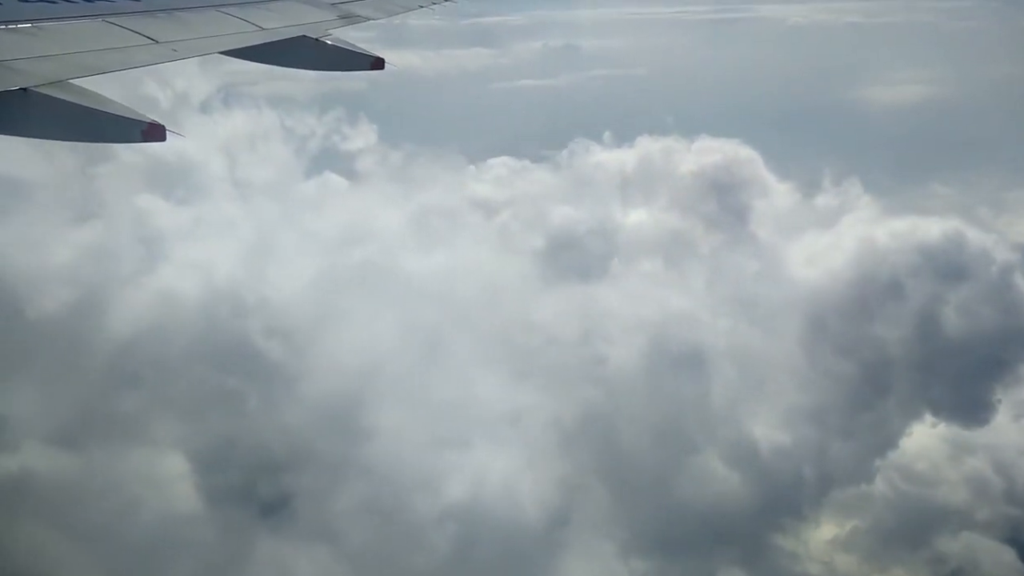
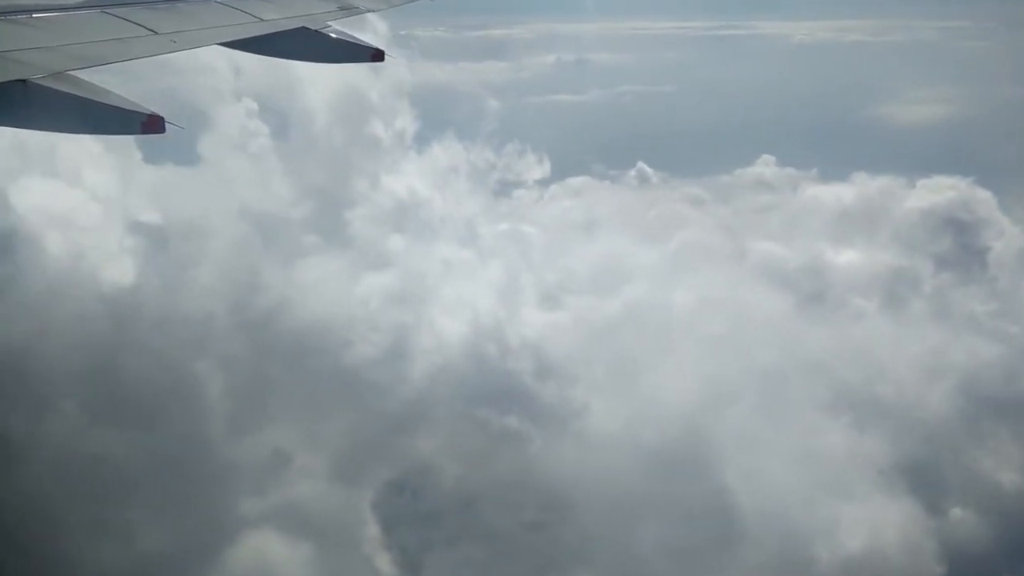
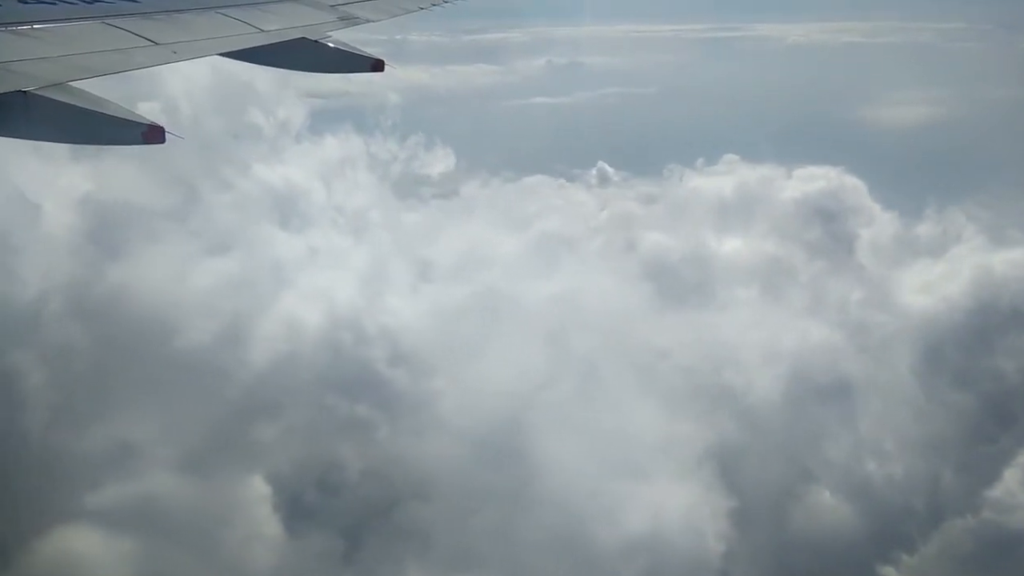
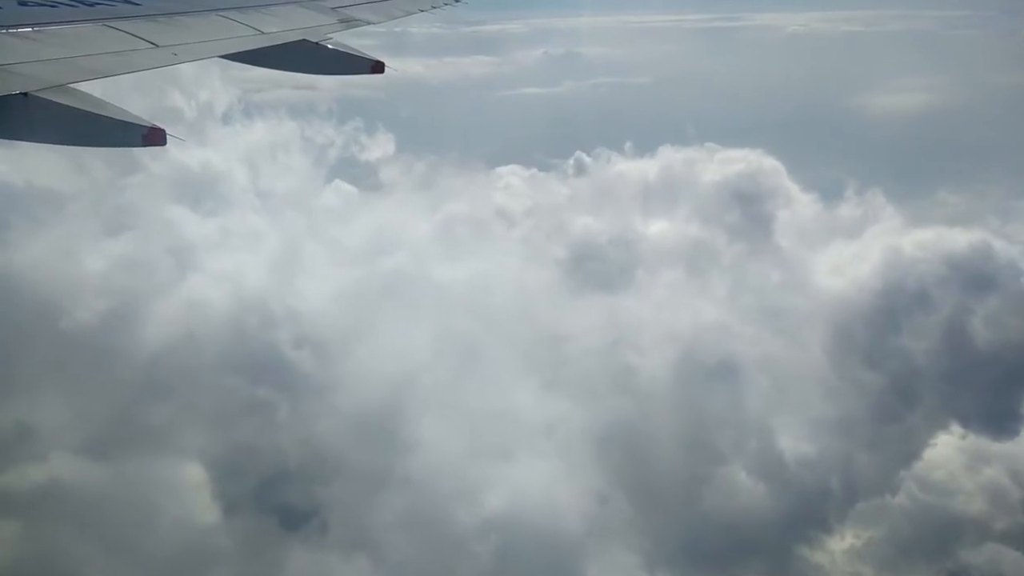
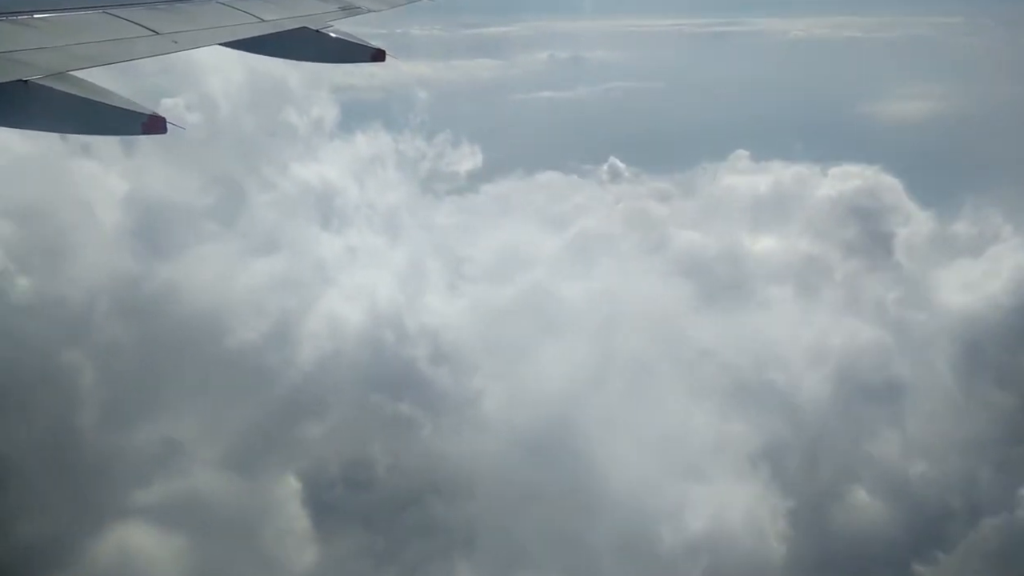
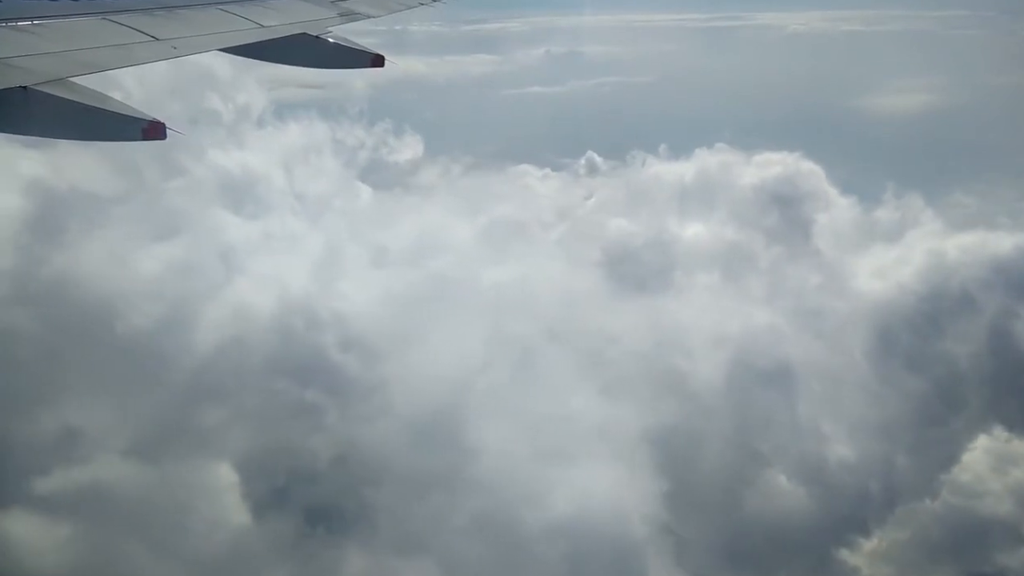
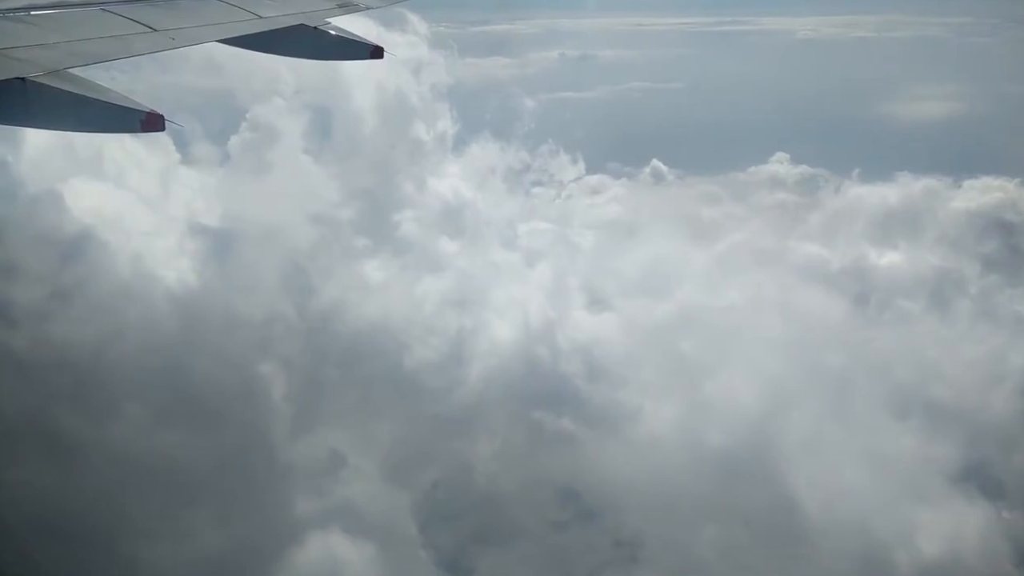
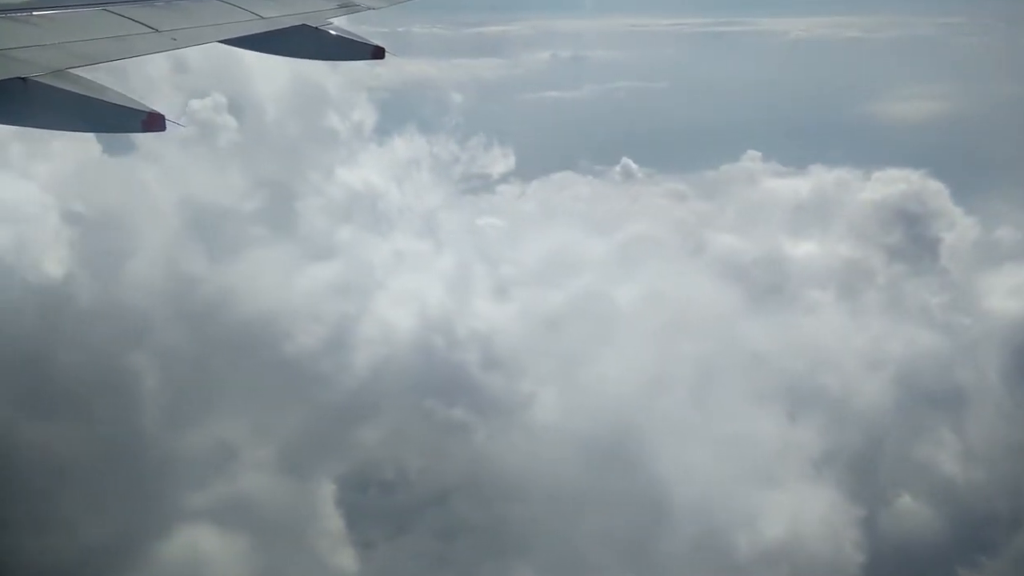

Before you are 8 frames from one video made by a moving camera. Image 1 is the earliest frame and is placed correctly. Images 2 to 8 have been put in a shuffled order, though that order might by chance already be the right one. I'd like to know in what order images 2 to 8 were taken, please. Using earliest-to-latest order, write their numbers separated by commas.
4, 6, 3, 5, 8, 2, 7
